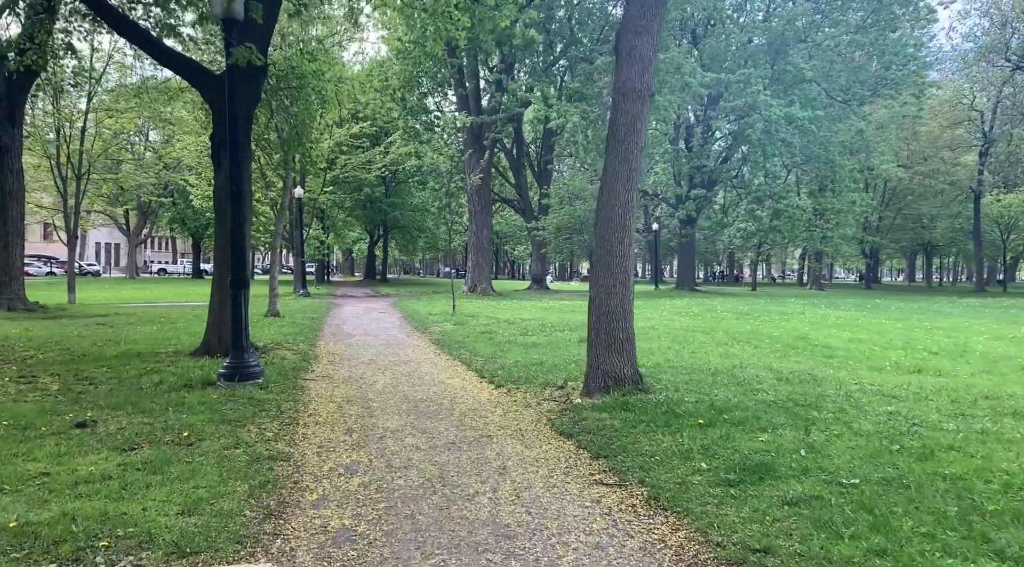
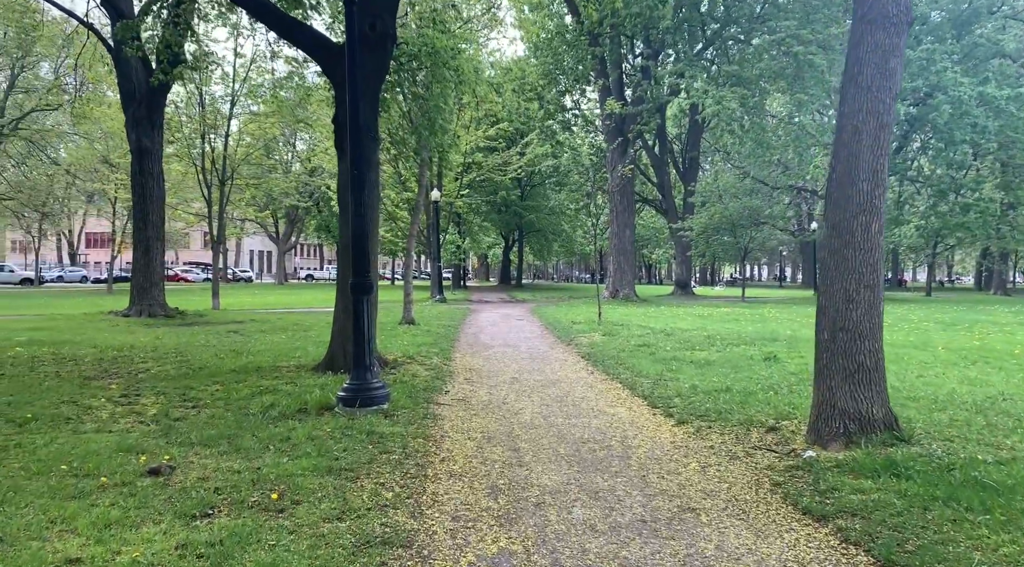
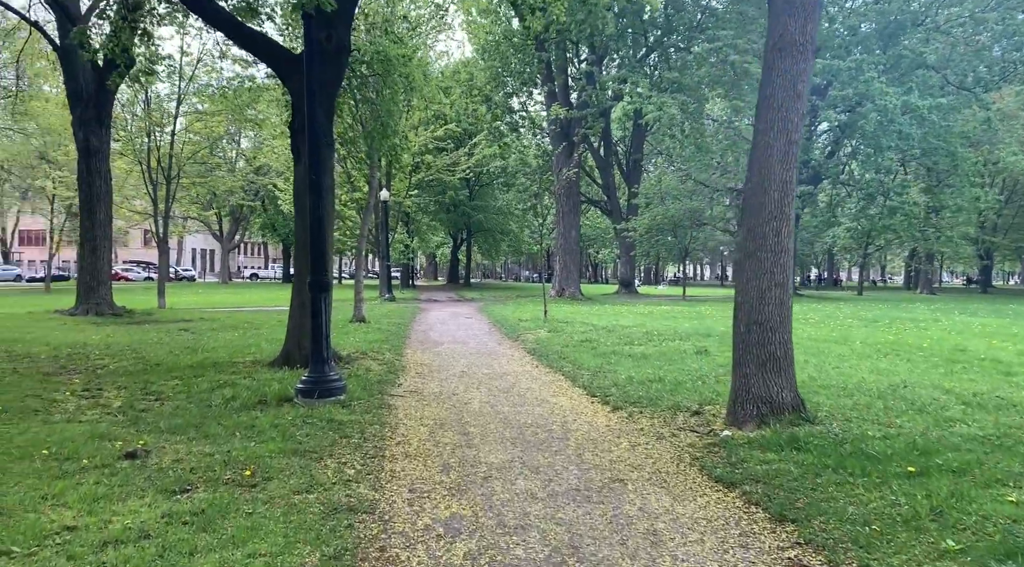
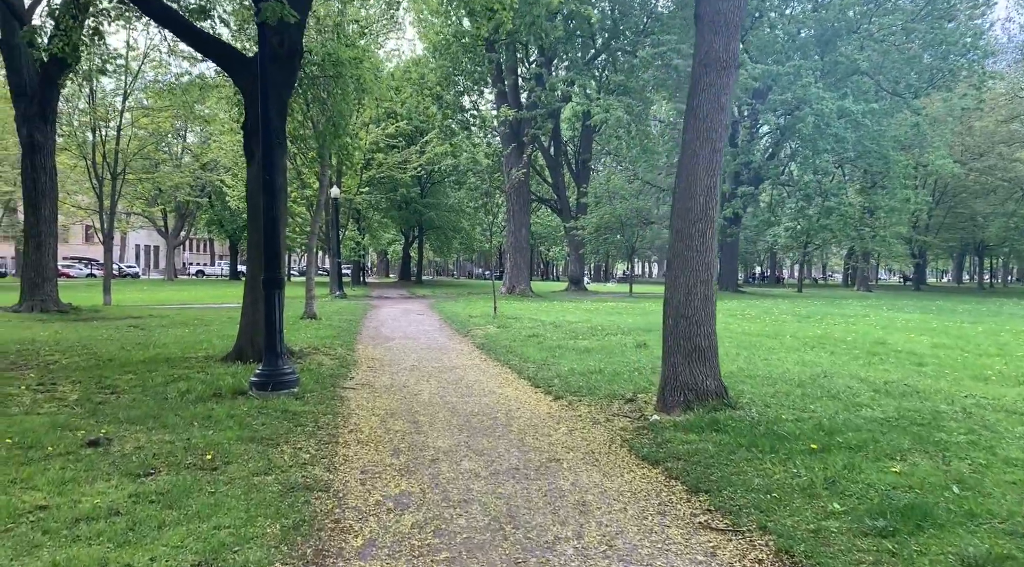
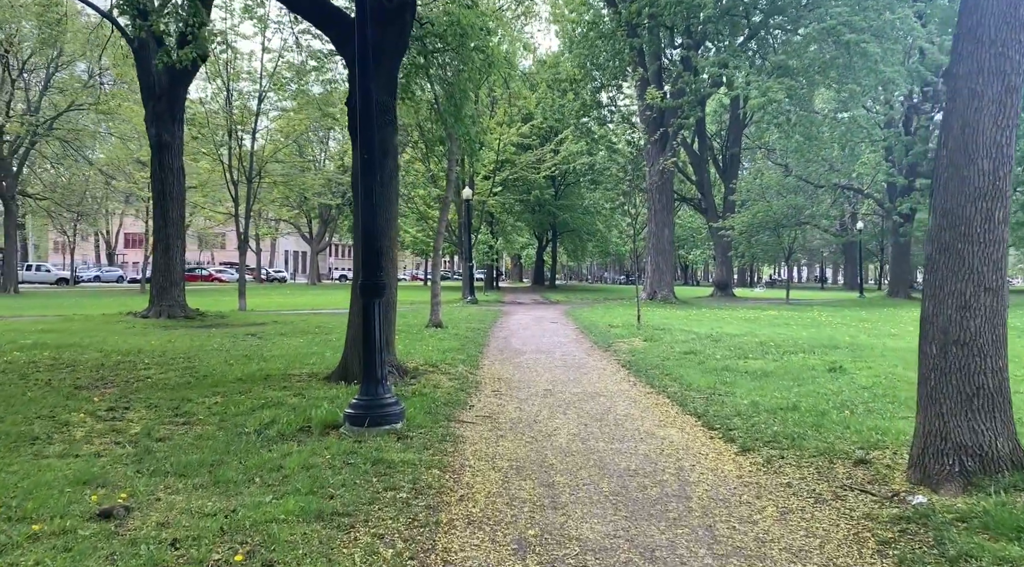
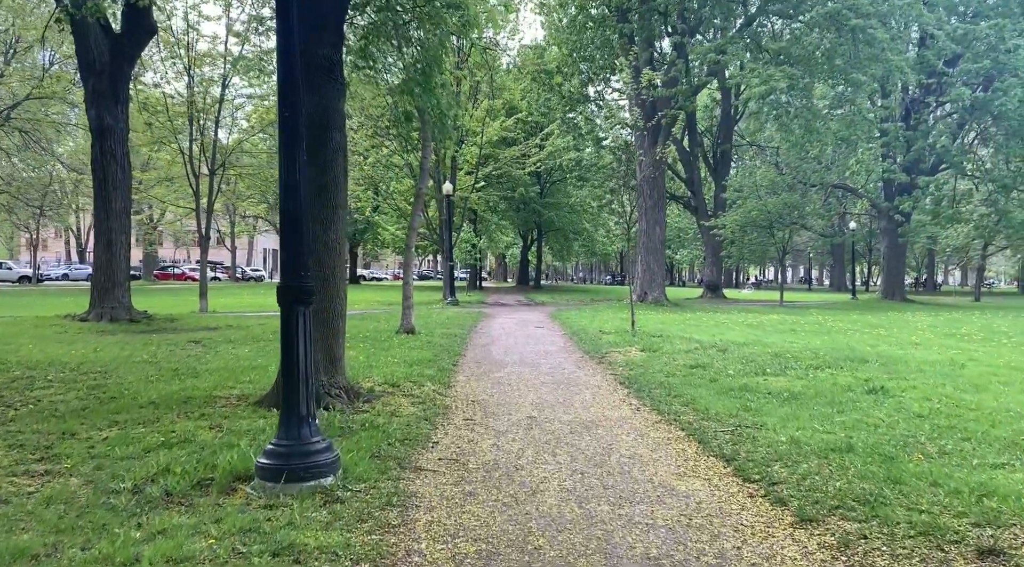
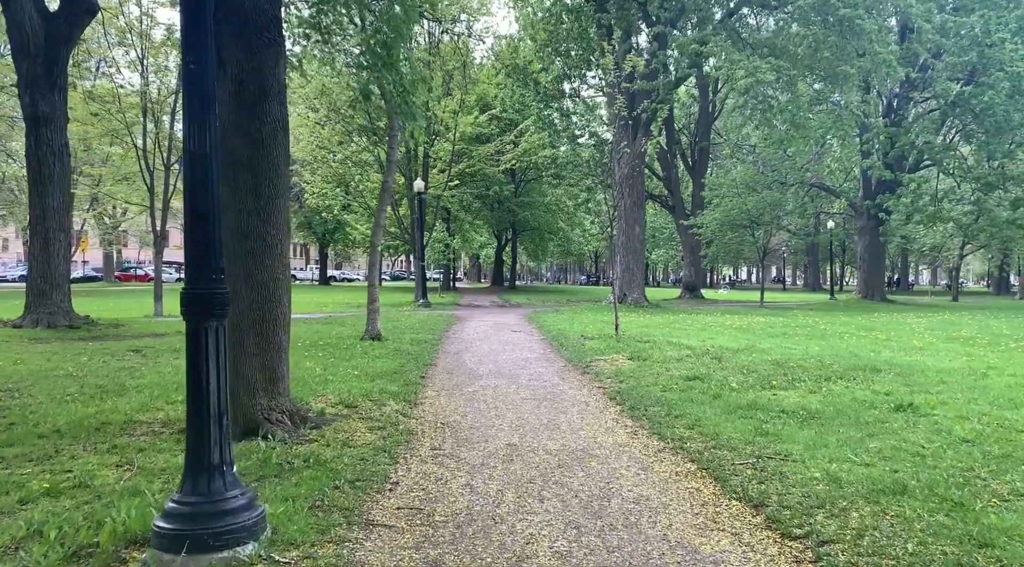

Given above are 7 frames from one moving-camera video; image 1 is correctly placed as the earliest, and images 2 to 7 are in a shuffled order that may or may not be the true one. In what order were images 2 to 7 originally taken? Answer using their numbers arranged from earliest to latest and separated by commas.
4, 3, 2, 5, 6, 7
